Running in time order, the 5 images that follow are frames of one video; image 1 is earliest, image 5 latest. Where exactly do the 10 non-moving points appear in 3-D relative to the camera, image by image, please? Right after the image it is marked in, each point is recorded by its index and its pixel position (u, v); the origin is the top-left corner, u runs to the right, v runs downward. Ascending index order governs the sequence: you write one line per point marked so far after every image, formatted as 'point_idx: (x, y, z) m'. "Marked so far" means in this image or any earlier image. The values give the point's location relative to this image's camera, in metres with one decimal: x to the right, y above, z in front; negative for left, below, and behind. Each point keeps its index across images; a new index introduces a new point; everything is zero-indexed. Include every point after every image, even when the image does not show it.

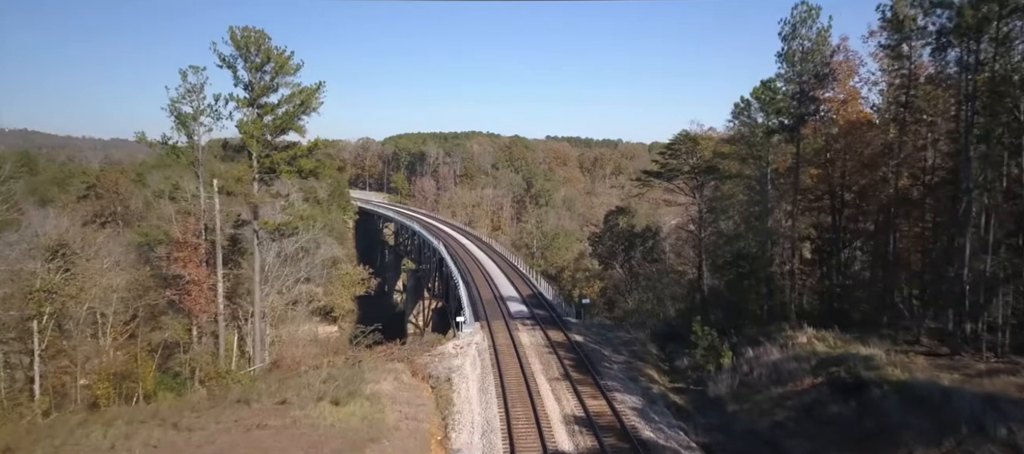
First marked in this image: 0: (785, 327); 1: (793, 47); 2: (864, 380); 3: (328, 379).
0: (+7.7, -2.8, +19.2) m
1: (+8.2, +5.3, +19.9) m
2: (+7.4, -3.2, +14.3) m
3: (-4.9, -4.1, +18.3) m
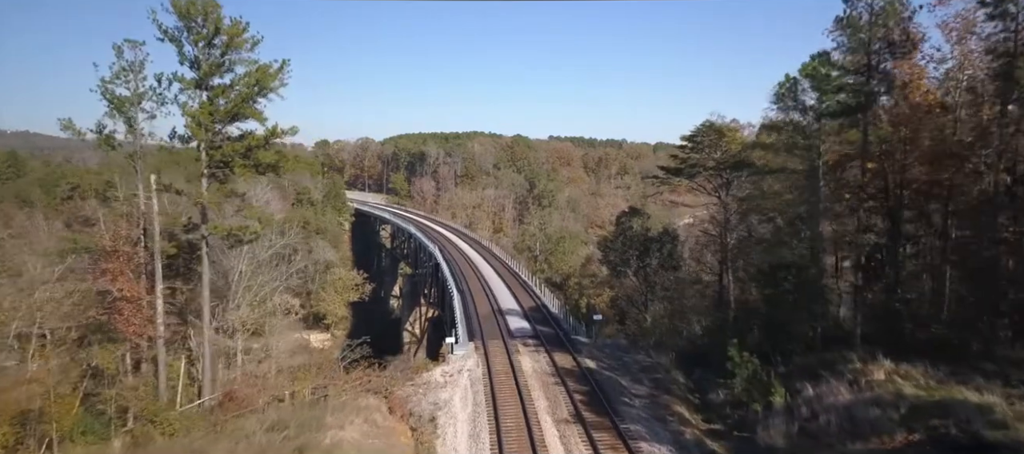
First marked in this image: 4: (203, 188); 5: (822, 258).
0: (+7.7, -2.9, +15.4) m
1: (+8.1, +5.1, +16.1) m
2: (+7.3, -3.3, +10.5) m
3: (-5.0, -4.2, +14.5) m
4: (-8.6, +1.1, +19.0) m
5: (+8.6, -0.8, +18.9) m
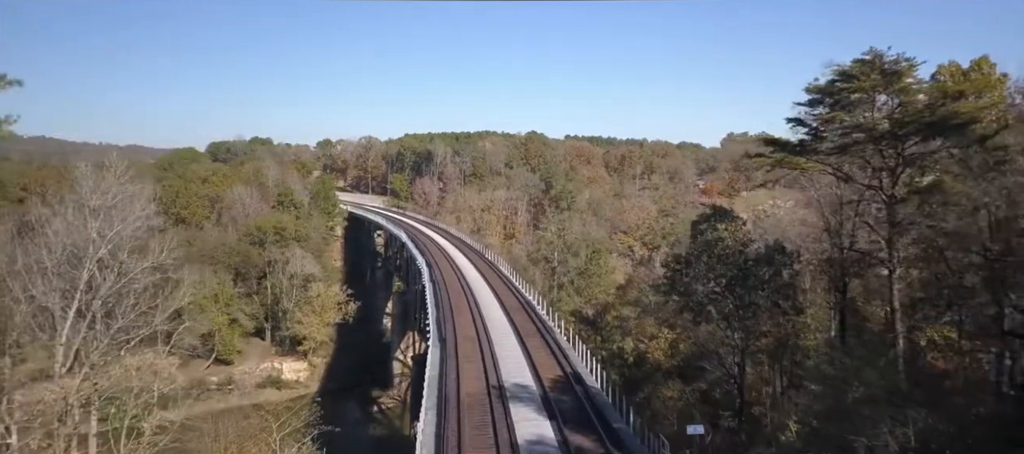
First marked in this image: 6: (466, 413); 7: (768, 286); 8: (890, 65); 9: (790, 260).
0: (+7.6, -3.2, +3.2) m
1: (+8.1, +4.9, +3.9) m
2: (+7.2, -3.5, -1.7) m
3: (-5.0, -4.5, +2.6) m
4: (-8.6, +0.8, +7.2) m
5: (+8.6, -1.1, +6.7) m
6: (-1.0, -4.0, +14.9) m
7: (+6.8, -1.5, +18.3) m
8: (+8.8, +3.8, +15.8) m
9: (+7.5, -0.9, +18.4) m
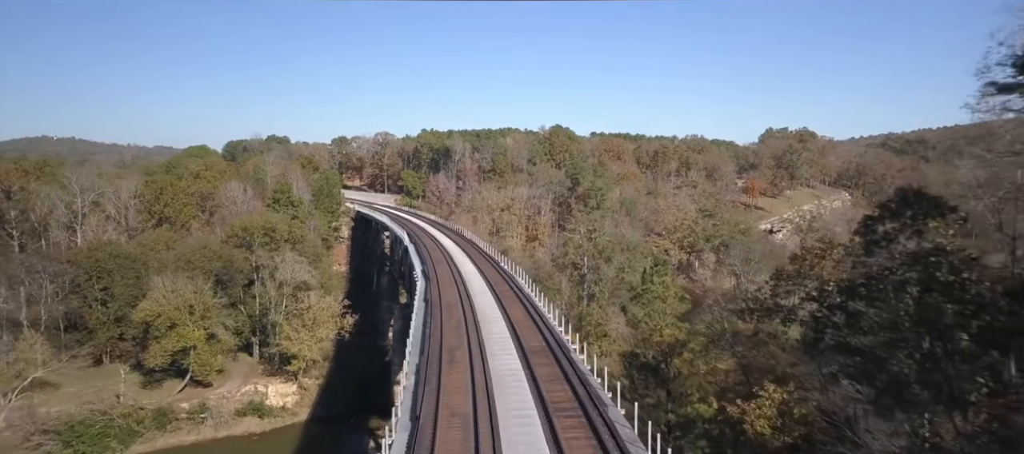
0: (+7.4, -3.2, -5.8) m
1: (+7.9, +4.9, -5.1) m
2: (+6.8, -3.5, -10.7) m
3: (-5.3, -4.4, -6.0) m
4: (-8.7, +0.8, -1.2) m
5: (+8.5, -1.1, -2.4) m
6: (-0.8, -4.0, +6.2) m
7: (+7.1, -1.5, +9.3) m
8: (+9.0, +3.8, +6.7) m
9: (+7.8, -0.9, +9.4) m
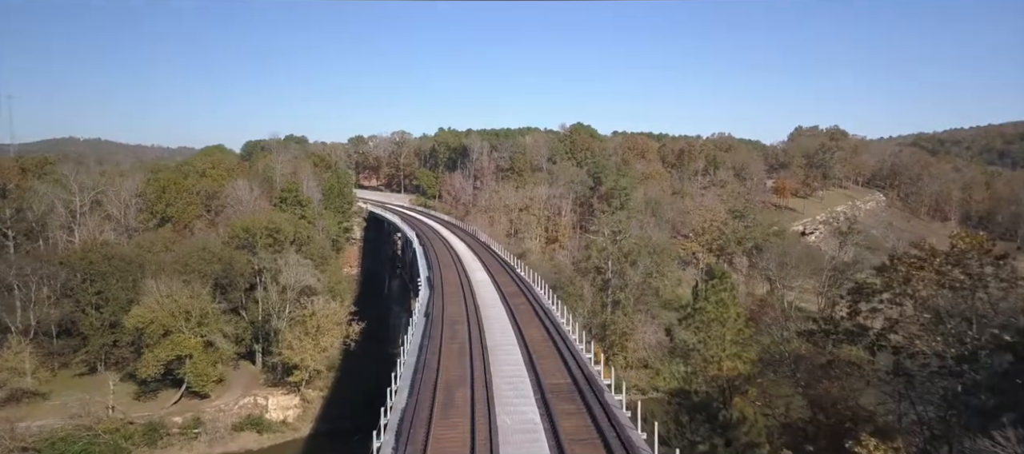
0: (+7.1, -3.2, -9.9) m
1: (+7.6, +4.9, -9.2) m
2: (+6.3, -3.5, -14.7) m
3: (-5.6, -4.4, -9.7) m
4: (-8.9, +0.8, -4.9) m
5: (+8.2, -1.1, -6.5) m
6: (-0.8, -4.0, +2.4) m
7: (+7.2, -1.6, +5.2) m
8: (+9.0, +3.7, +2.6) m
9: (+7.9, -0.9, +5.3) m
